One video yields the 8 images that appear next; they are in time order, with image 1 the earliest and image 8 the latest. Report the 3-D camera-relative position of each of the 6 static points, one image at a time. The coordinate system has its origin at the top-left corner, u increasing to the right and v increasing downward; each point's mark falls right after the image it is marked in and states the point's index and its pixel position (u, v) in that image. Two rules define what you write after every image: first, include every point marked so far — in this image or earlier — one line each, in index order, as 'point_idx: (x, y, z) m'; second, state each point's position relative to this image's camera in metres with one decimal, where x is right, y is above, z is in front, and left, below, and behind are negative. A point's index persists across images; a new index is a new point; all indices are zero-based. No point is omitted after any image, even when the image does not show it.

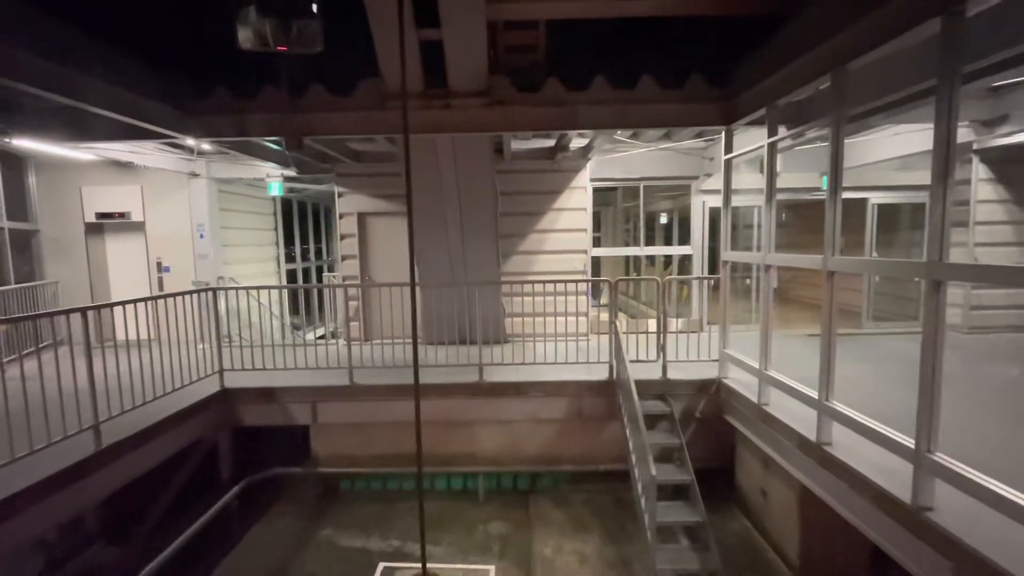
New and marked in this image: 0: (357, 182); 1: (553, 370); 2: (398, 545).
0: (-2.1, +1.4, +6.5) m
1: (+0.4, -0.9, +5.0) m
2: (-1.0, -2.3, +4.2) m
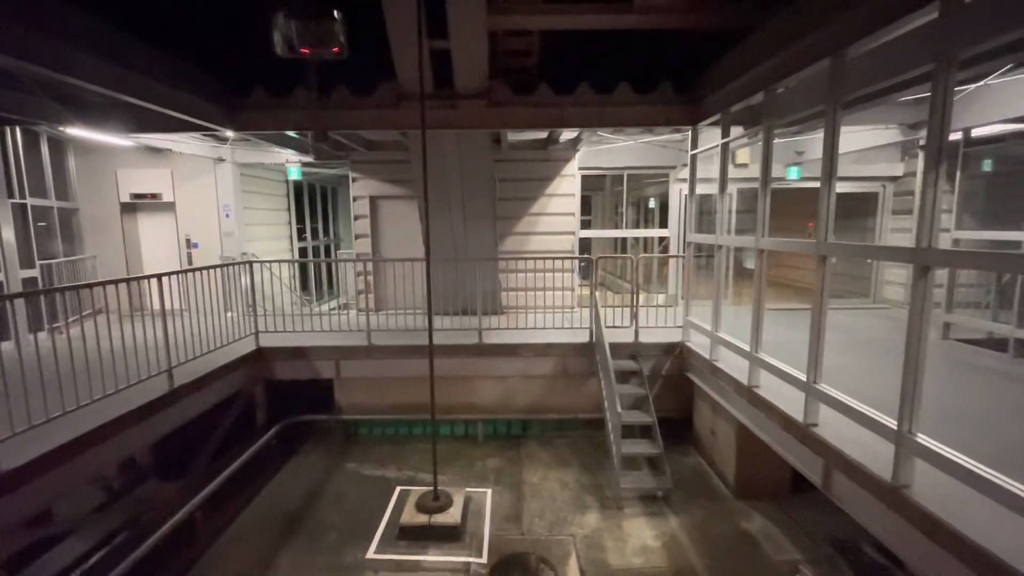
0: (-2.2, +1.8, +7.2) m
1: (+0.4, -0.6, +5.9) m
2: (-1.1, -2.0, +5.1) m
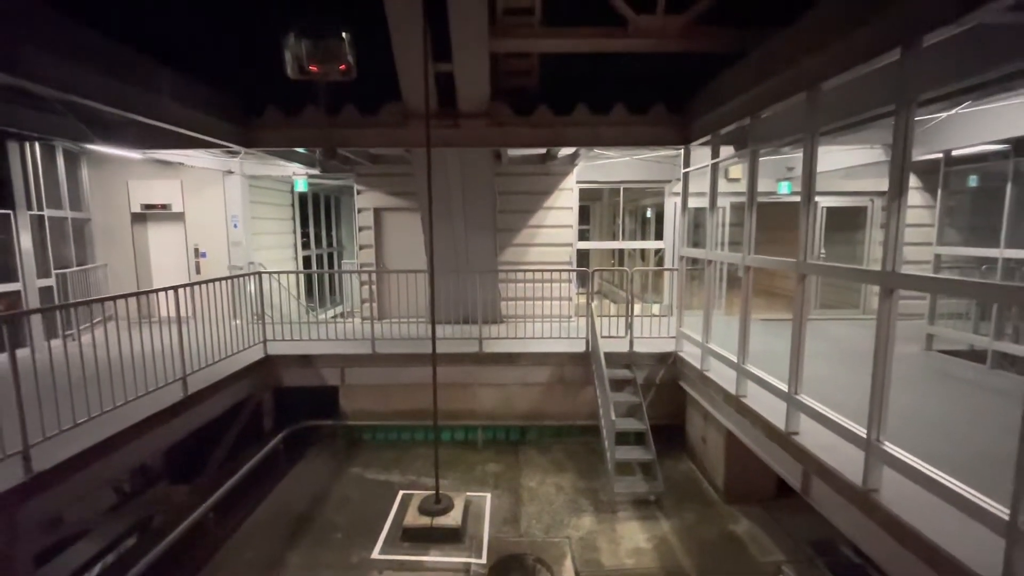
0: (-2.2, +1.7, +7.5) m
1: (+0.4, -0.7, +6.1) m
2: (-1.1, -2.1, +5.3) m
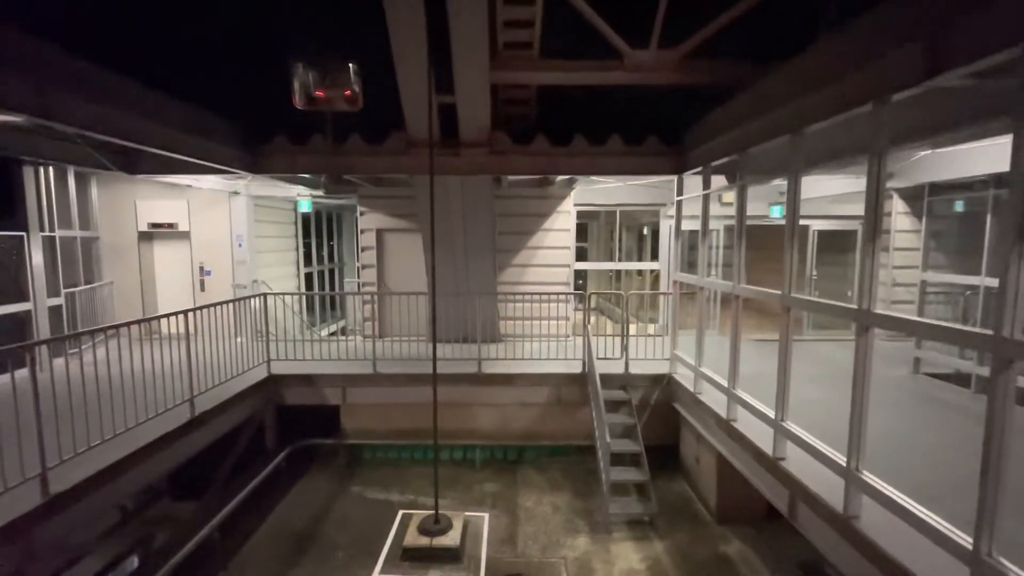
0: (-2.2, +1.4, +7.7) m
1: (+0.3, -1.0, +6.2) m
2: (-1.1, -2.4, +5.4) m
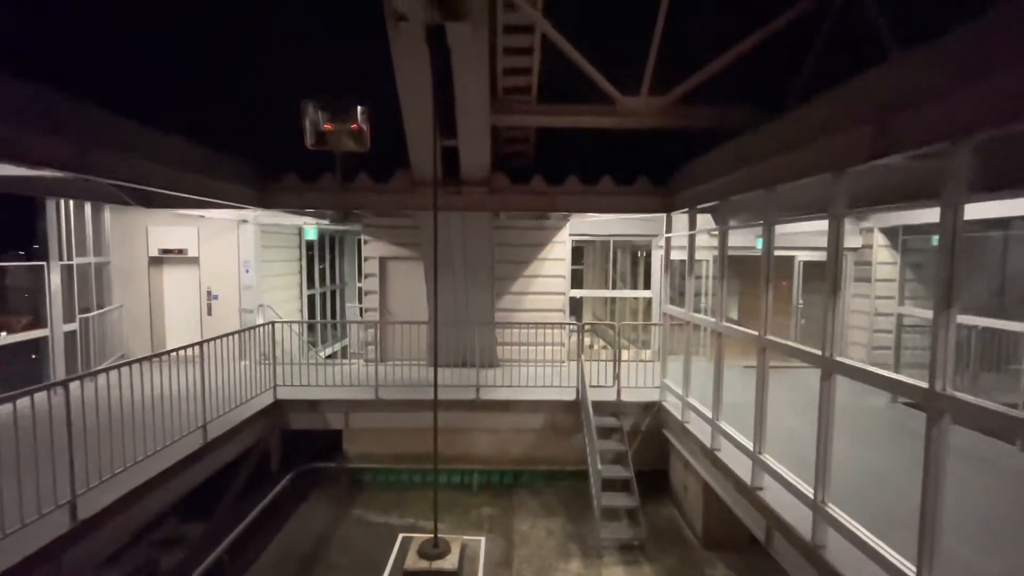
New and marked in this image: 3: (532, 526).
0: (-2.2, +0.9, +8.0) m
1: (+0.3, -1.4, +6.5) m
2: (-1.2, -2.7, +5.6) m
3: (+0.2, -2.7, +5.5) m
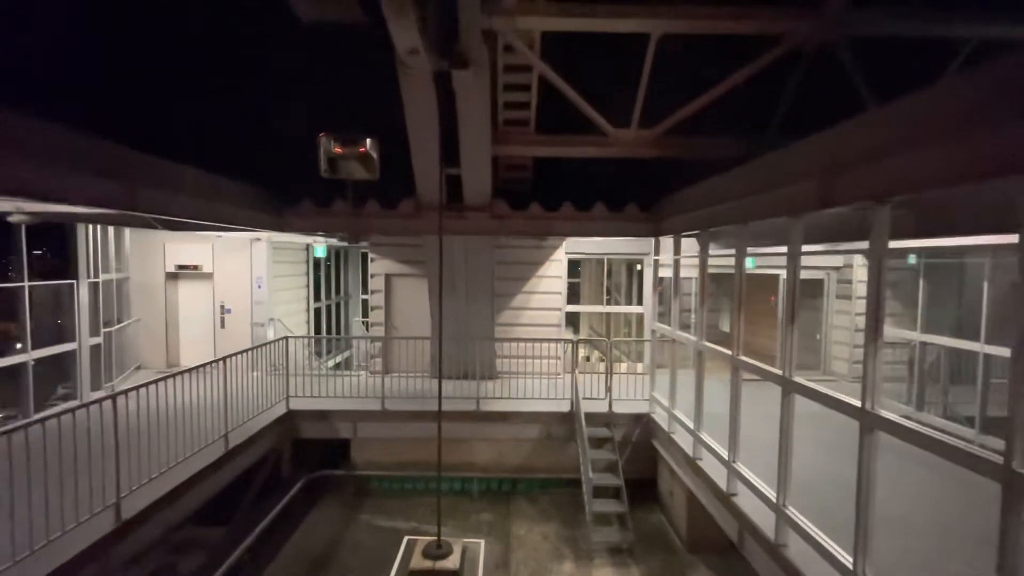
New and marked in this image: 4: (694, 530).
0: (-2.2, +0.7, +8.4) m
1: (+0.3, -1.7, +6.9) m
2: (-1.2, -3.0, +6.0) m
3: (+0.2, -3.0, +5.9) m
4: (+2.1, -2.8, +5.4) m
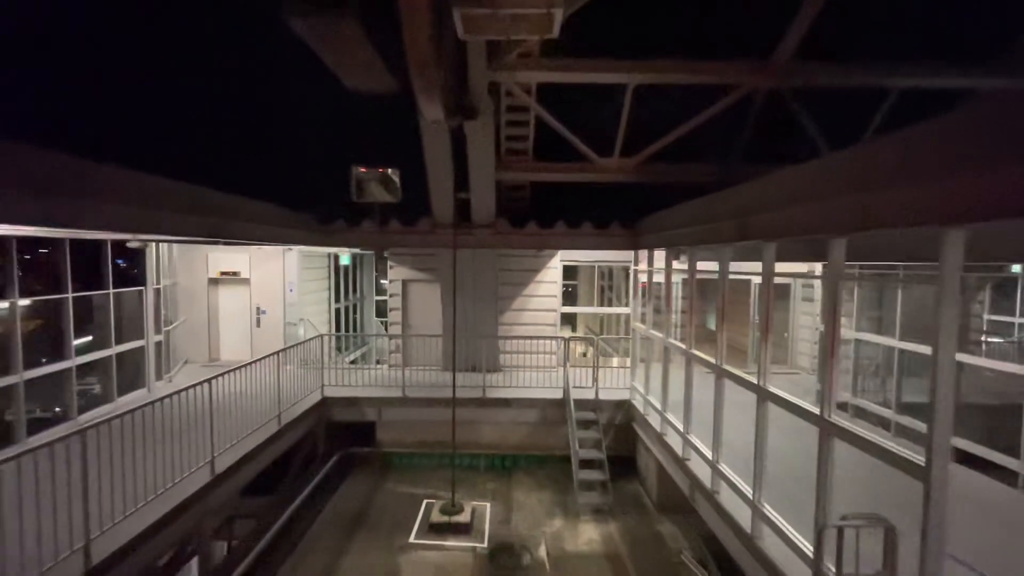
0: (-2.2, +0.6, +9.6) m
1: (+0.3, -1.7, +8.1) m
2: (-1.2, -3.1, +7.2) m
3: (+0.2, -3.1, +7.1) m
4: (+2.1, -2.9, +6.6) m
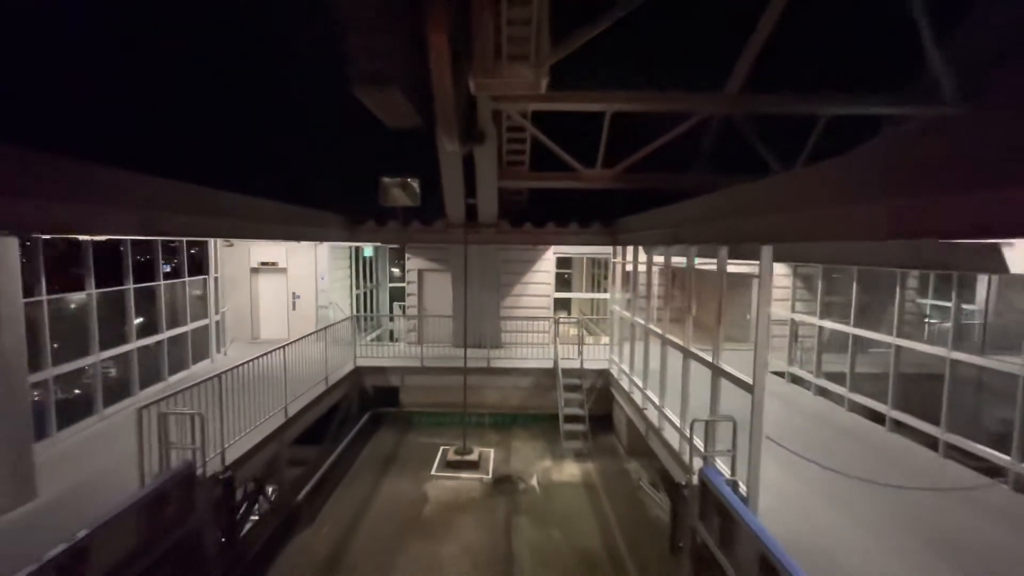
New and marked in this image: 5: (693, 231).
0: (-2.2, +0.8, +11.2) m
1: (+0.3, -1.5, +9.7) m
2: (-1.2, -2.9, +8.9) m
3: (+0.2, -2.9, +8.7) m
4: (+2.1, -2.7, +8.3) m
5: (+2.1, +0.7, +5.6) m
